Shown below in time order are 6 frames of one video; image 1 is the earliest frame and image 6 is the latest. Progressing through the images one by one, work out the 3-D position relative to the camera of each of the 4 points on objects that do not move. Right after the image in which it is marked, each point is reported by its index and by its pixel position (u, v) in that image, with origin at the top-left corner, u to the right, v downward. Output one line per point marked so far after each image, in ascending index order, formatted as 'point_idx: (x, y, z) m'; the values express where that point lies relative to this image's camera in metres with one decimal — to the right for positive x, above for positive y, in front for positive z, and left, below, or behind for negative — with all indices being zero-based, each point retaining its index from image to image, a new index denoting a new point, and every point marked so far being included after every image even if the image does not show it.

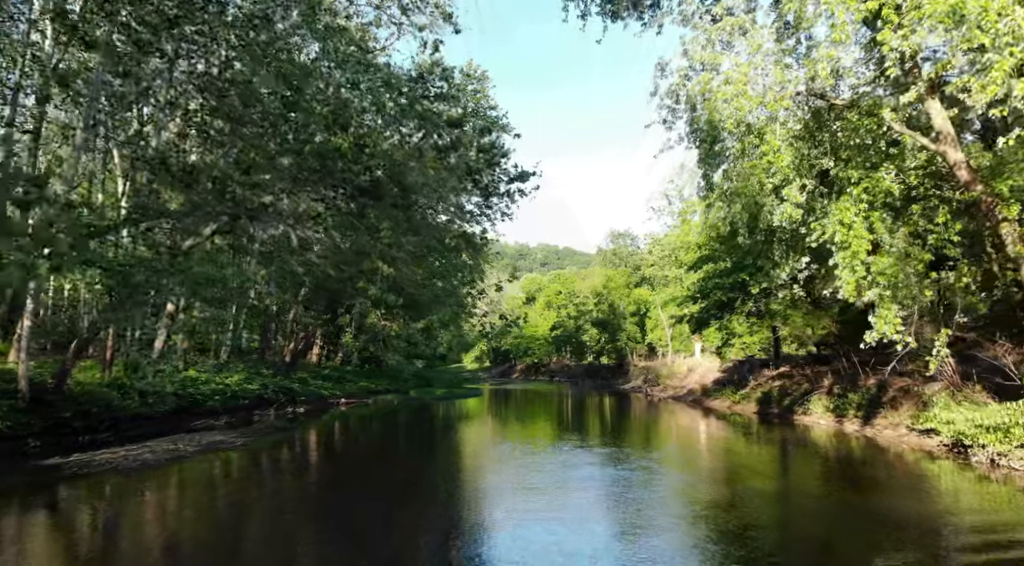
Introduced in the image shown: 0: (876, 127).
0: (+6.8, +2.9, +12.8) m
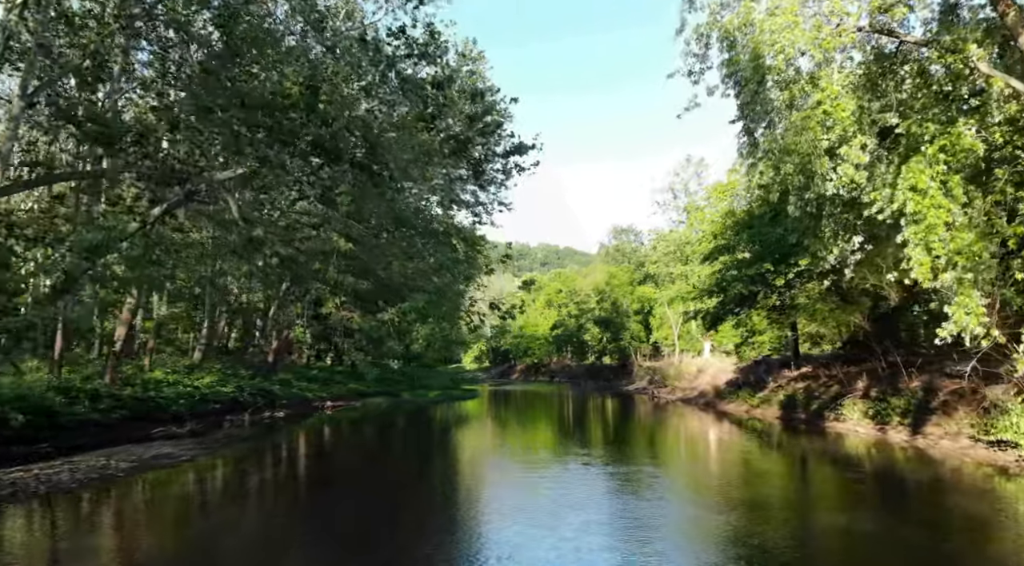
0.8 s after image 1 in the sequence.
0: (+6.7, +3.2, +10.3) m
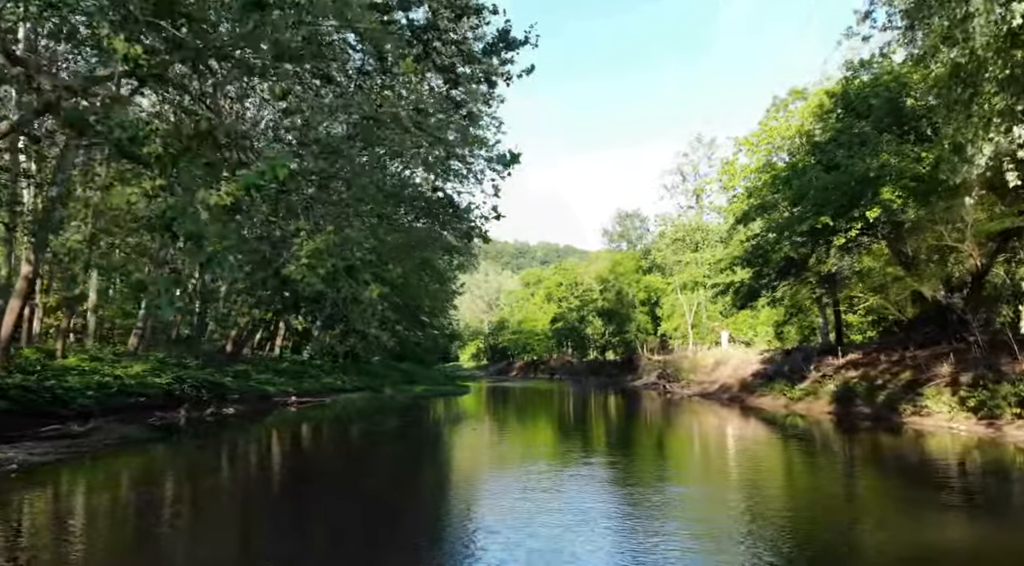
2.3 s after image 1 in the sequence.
0: (+6.4, +4.2, +5.9) m
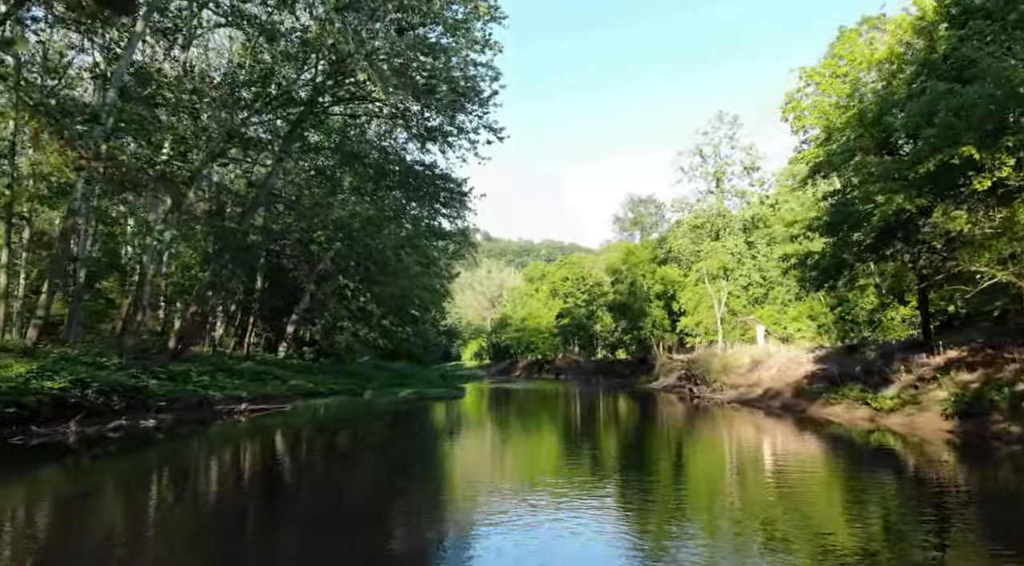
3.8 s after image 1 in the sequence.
0: (+6.3, +4.9, +0.7) m
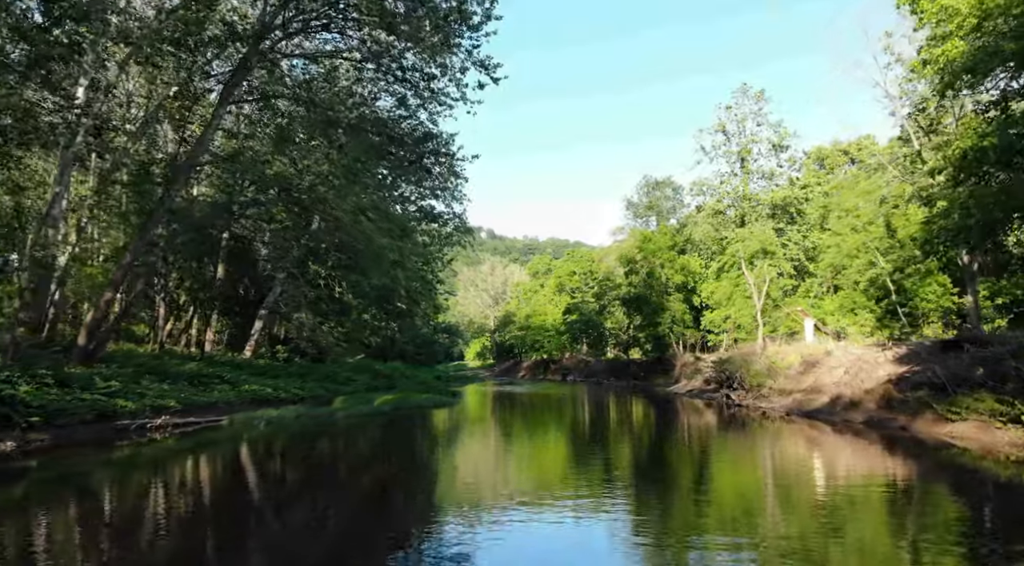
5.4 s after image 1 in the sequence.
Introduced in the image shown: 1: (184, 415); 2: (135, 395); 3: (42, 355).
0: (+6.0, +5.5, -4.5) m
1: (-9.6, -3.8, +20.1) m
2: (-10.4, -3.1, +18.9) m
3: (-12.5, -1.9, +18.4) m
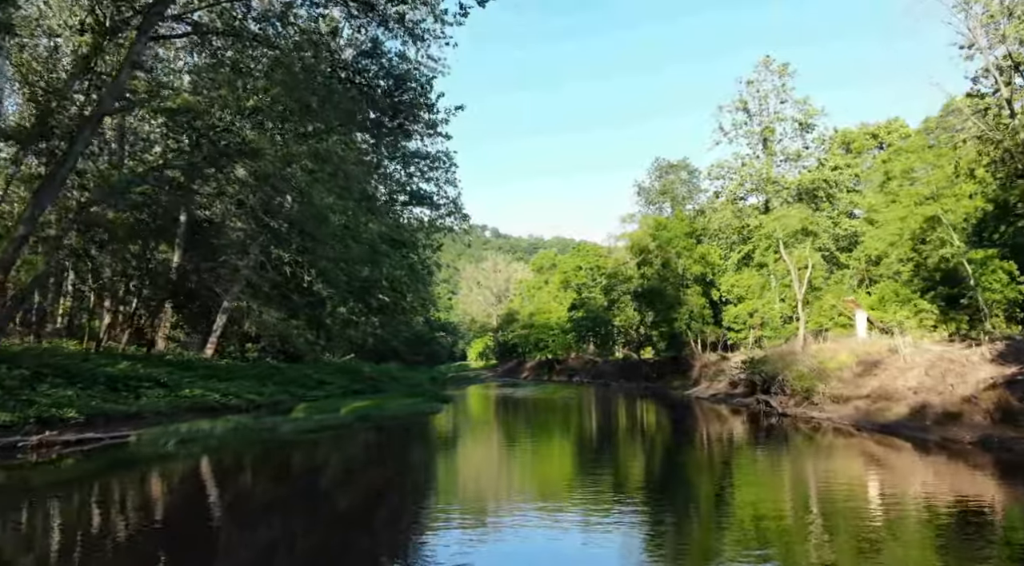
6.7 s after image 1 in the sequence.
0: (+5.6, +6.0, -8.7) m
1: (-9.8, -3.4, +16.0) m
2: (-10.6, -2.7, +14.8) m
3: (-12.7, -1.4, +14.3) m
